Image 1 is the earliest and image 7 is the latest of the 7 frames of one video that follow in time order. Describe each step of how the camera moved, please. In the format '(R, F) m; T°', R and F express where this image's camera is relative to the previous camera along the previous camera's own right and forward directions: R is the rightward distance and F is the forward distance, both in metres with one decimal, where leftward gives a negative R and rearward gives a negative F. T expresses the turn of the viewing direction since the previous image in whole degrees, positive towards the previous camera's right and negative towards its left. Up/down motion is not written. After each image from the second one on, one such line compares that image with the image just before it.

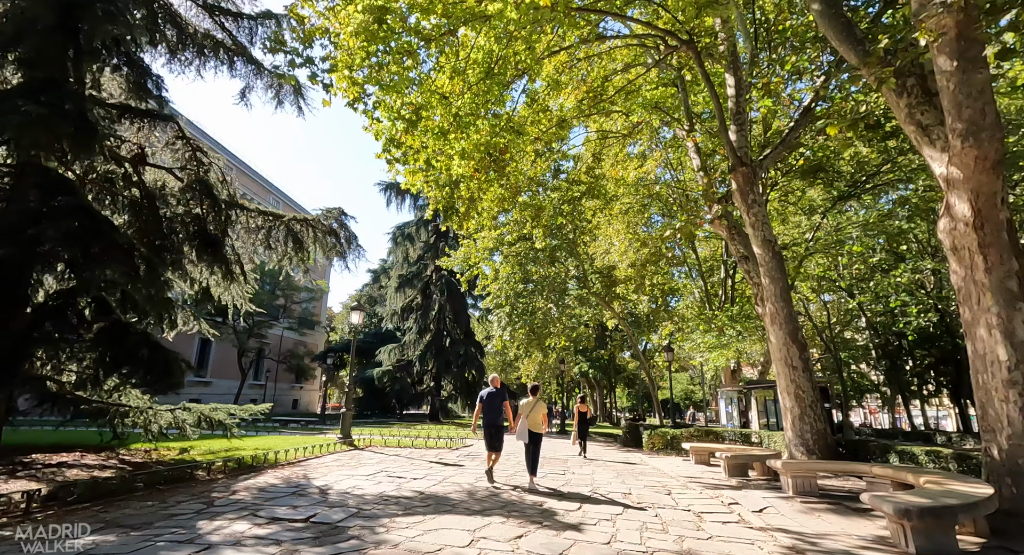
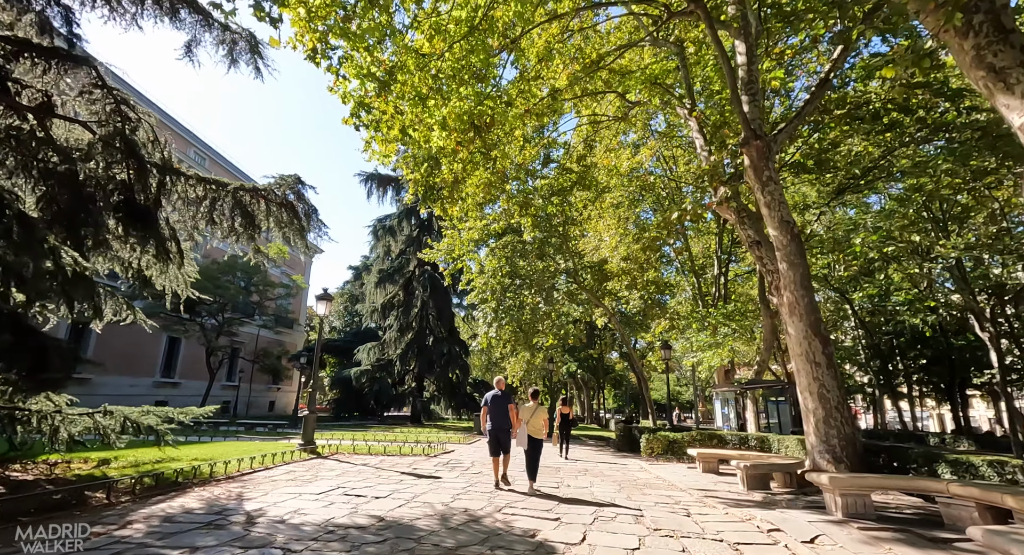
(0.0, +1.1) m; +1°
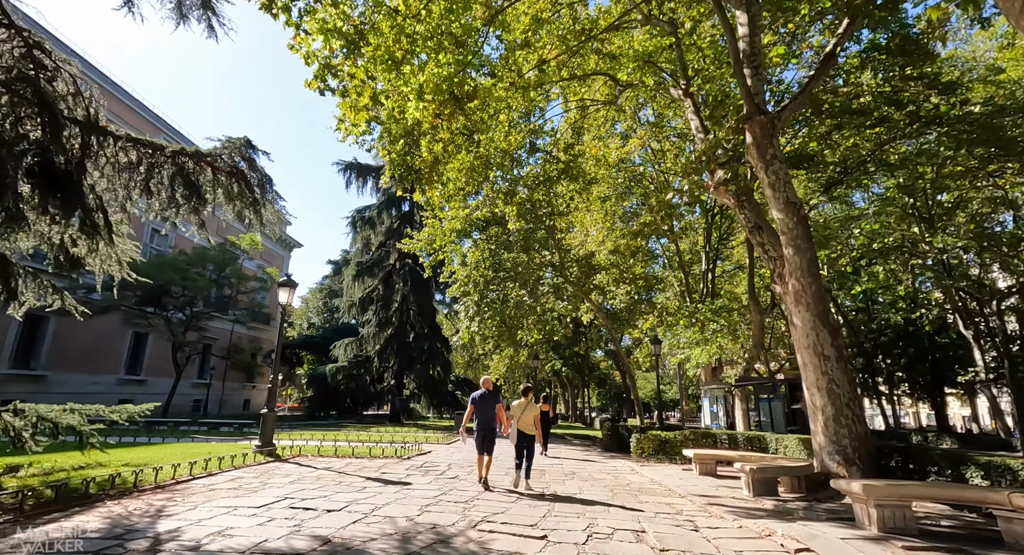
(0.0, +0.8) m; +2°
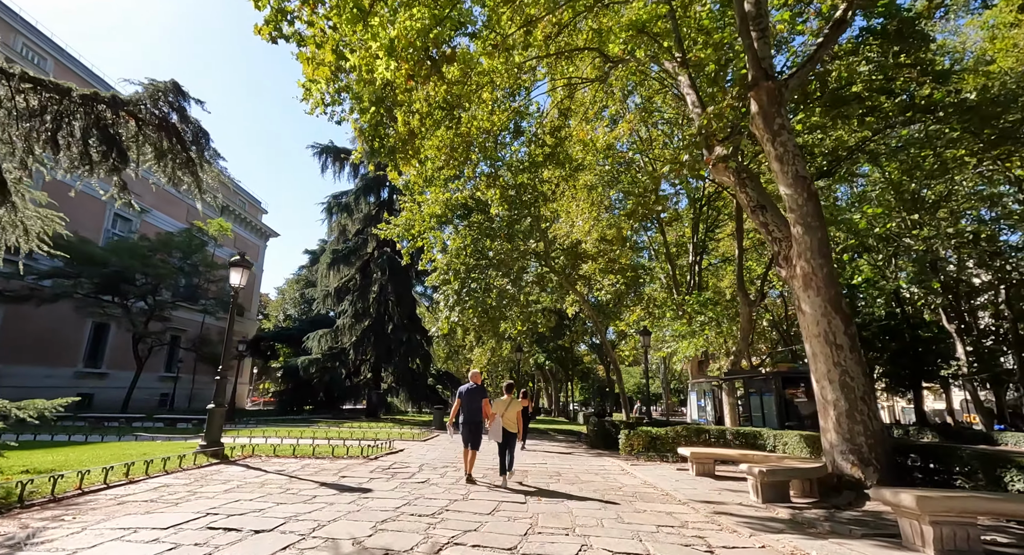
(+0.1, +0.8) m; +2°
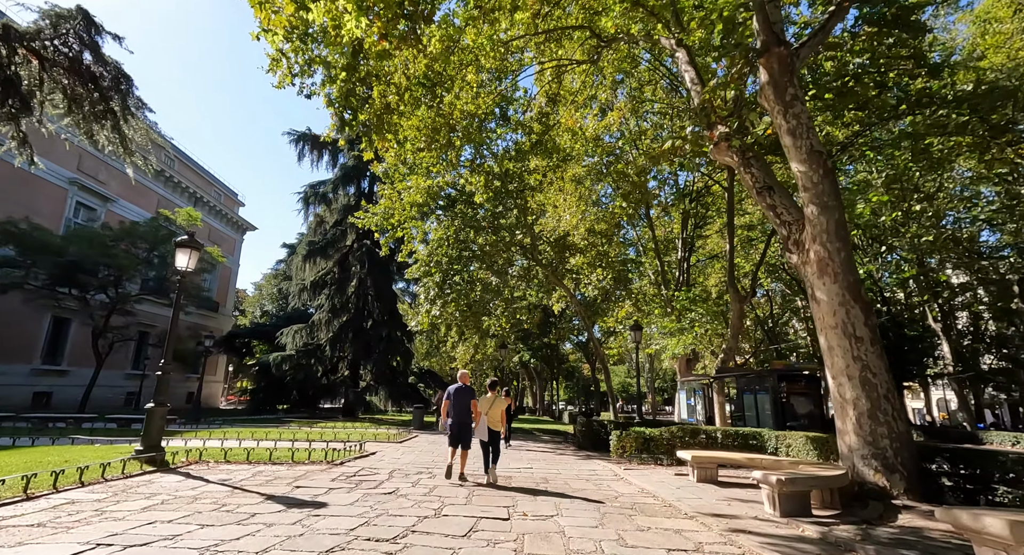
(0.0, +0.8) m; +2°
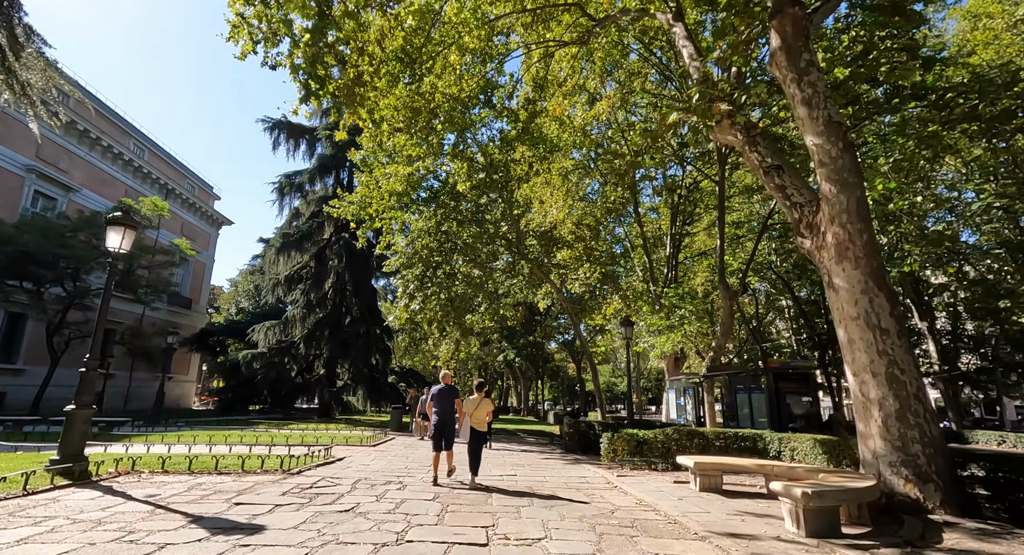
(0.0, +0.7) m; +2°
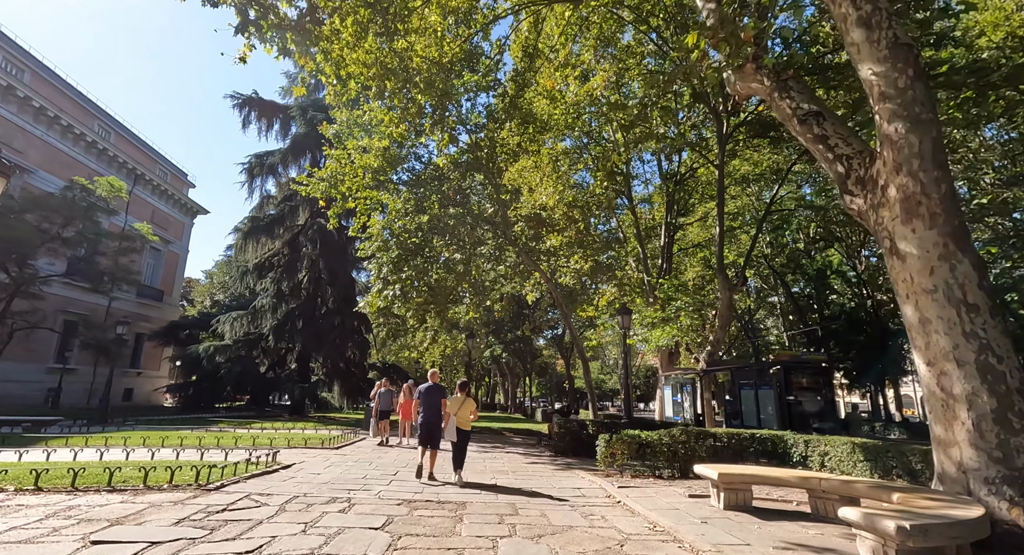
(+0.1, +1.2) m; +1°
